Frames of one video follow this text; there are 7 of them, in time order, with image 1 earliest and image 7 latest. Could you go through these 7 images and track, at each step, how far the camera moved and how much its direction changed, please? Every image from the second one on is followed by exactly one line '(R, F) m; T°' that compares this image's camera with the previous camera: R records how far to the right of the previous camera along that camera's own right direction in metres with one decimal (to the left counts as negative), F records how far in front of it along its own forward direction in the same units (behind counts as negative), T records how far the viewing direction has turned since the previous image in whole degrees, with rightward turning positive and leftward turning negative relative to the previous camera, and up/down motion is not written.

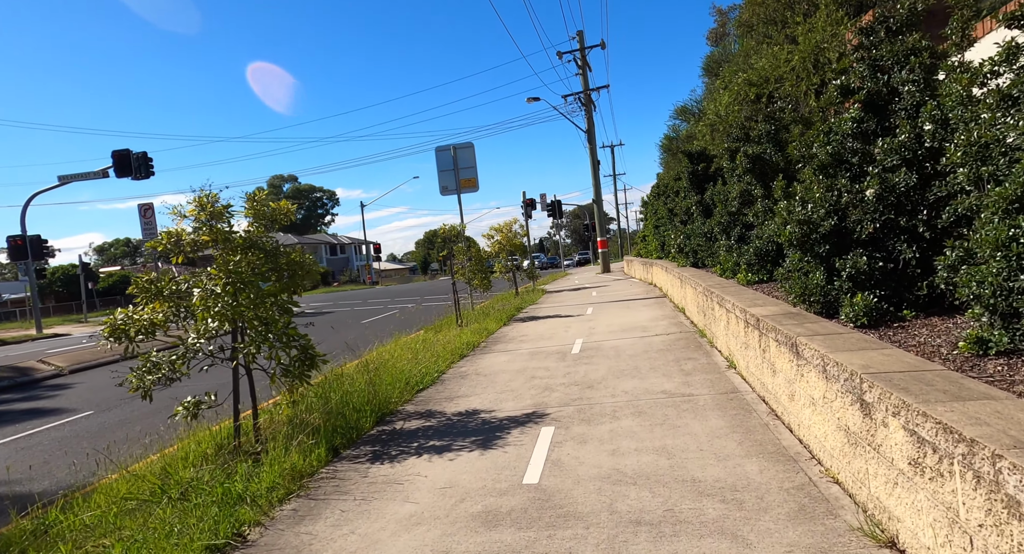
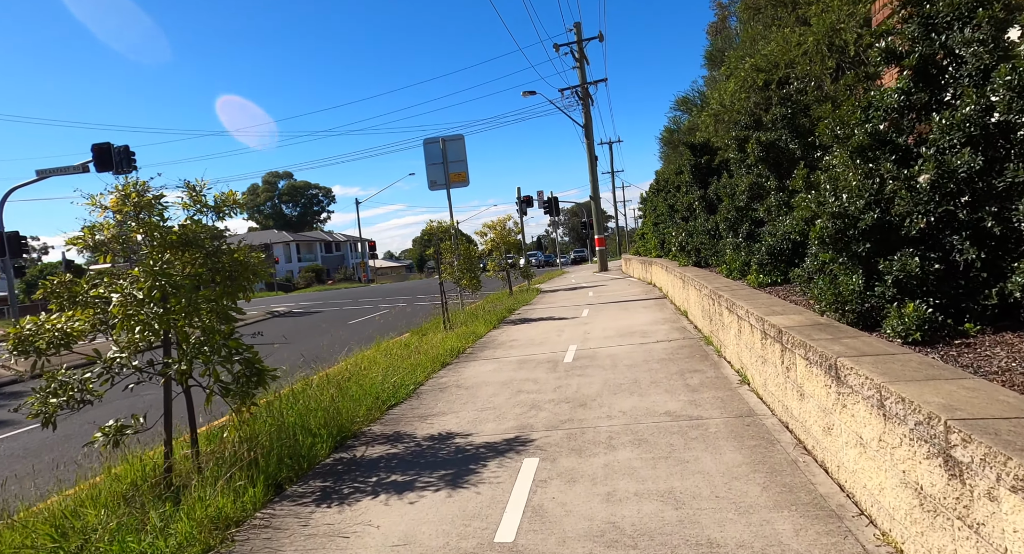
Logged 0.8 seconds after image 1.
(+0.2, +0.9) m; 0°
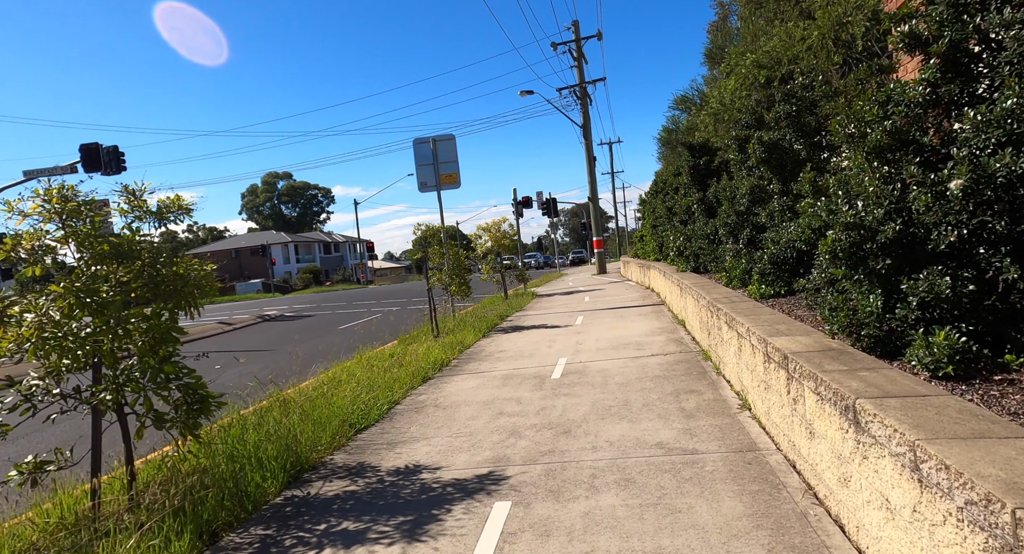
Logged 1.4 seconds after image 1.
(+0.2, +0.6) m; 0°
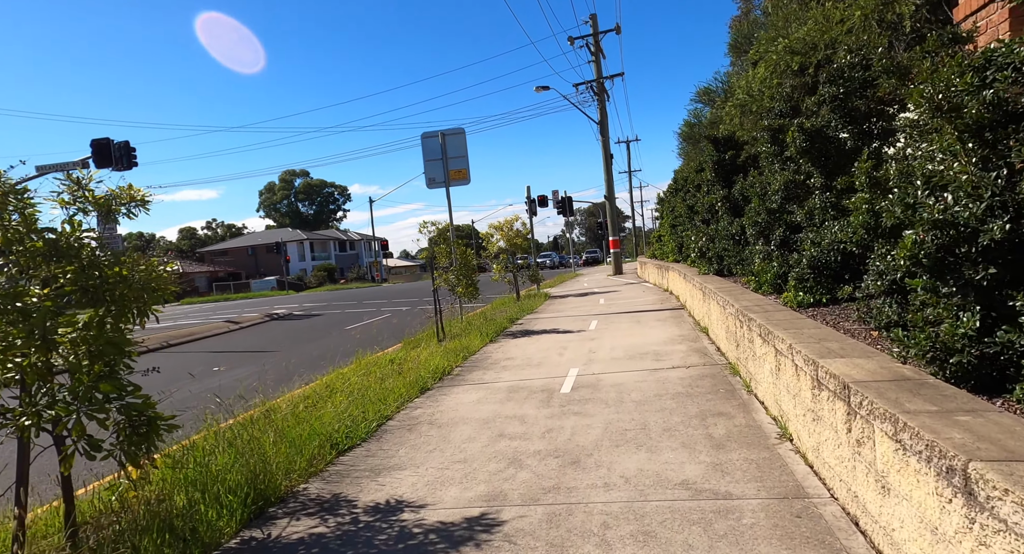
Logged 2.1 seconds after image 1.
(+0.1, +0.8) m; -1°
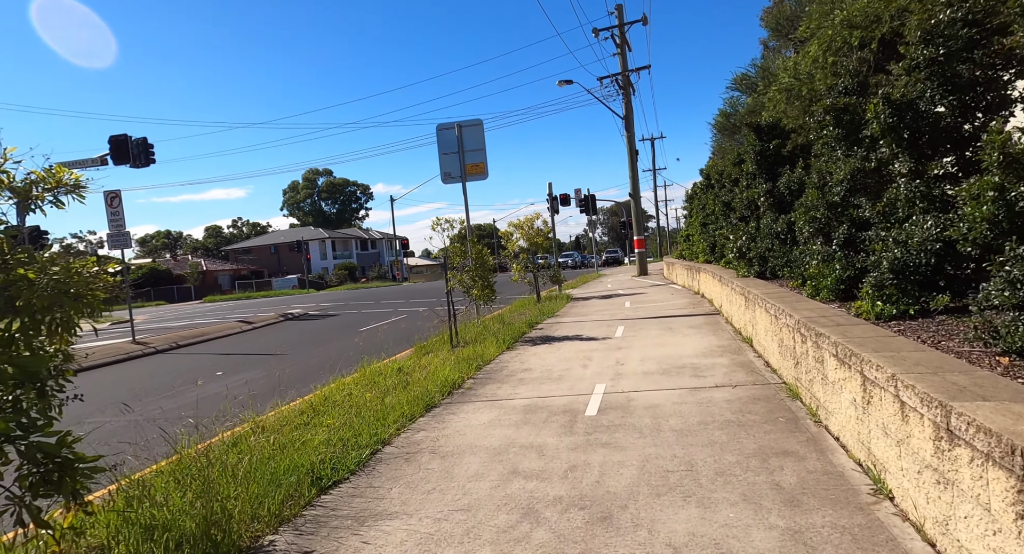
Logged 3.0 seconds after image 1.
(0.0, +1.1) m; -2°
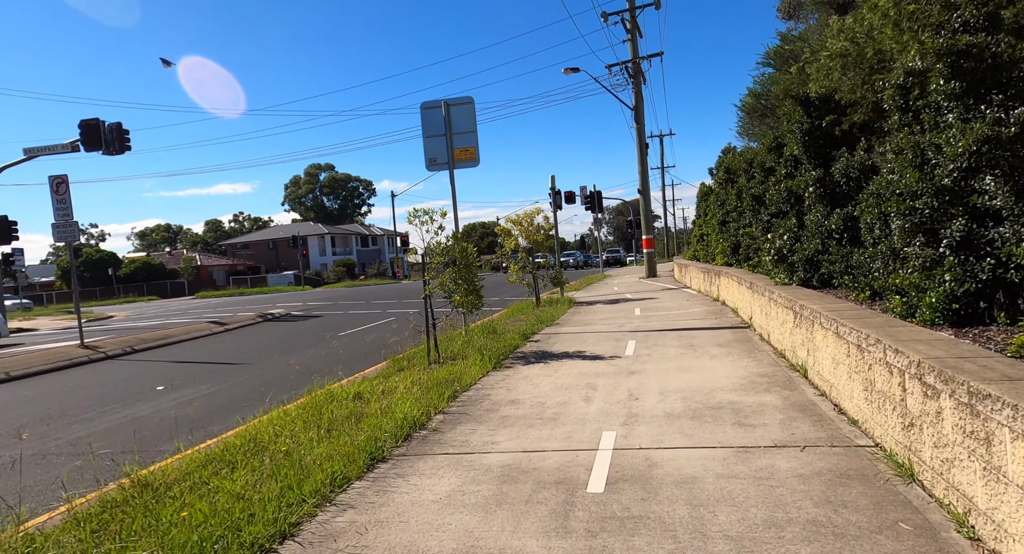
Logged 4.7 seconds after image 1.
(+0.2, +2.1) m; 0°
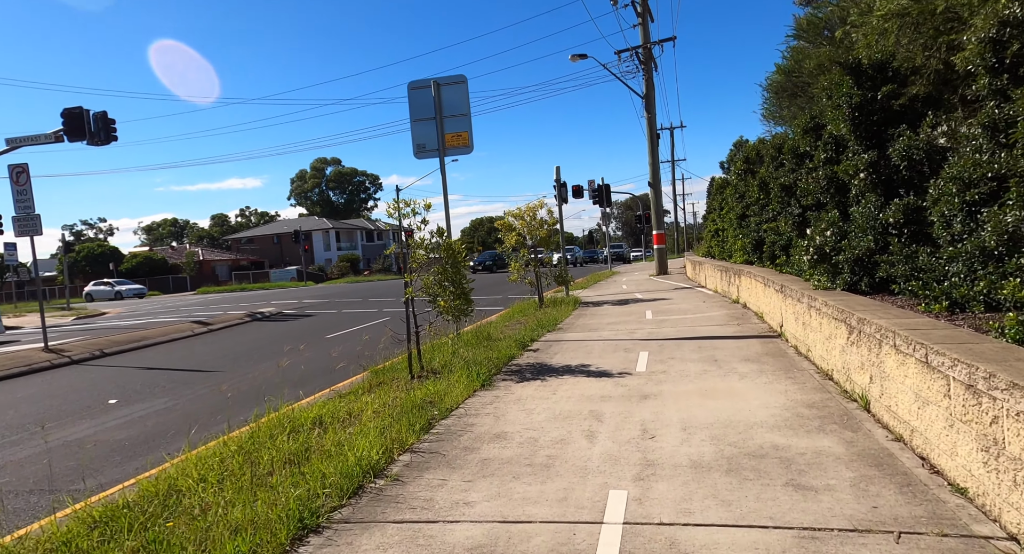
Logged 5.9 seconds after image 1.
(+0.2, +1.4) m; -1°
